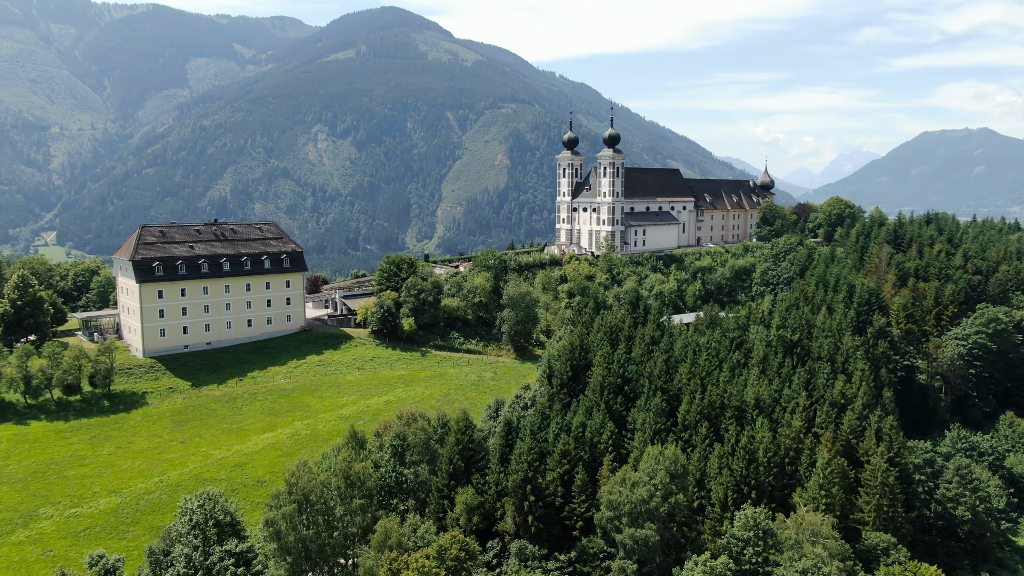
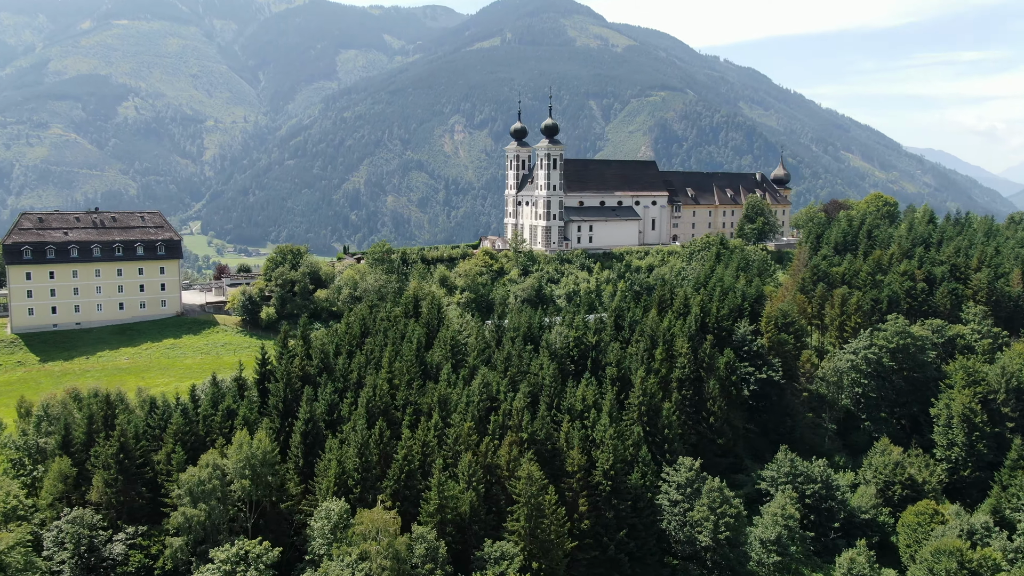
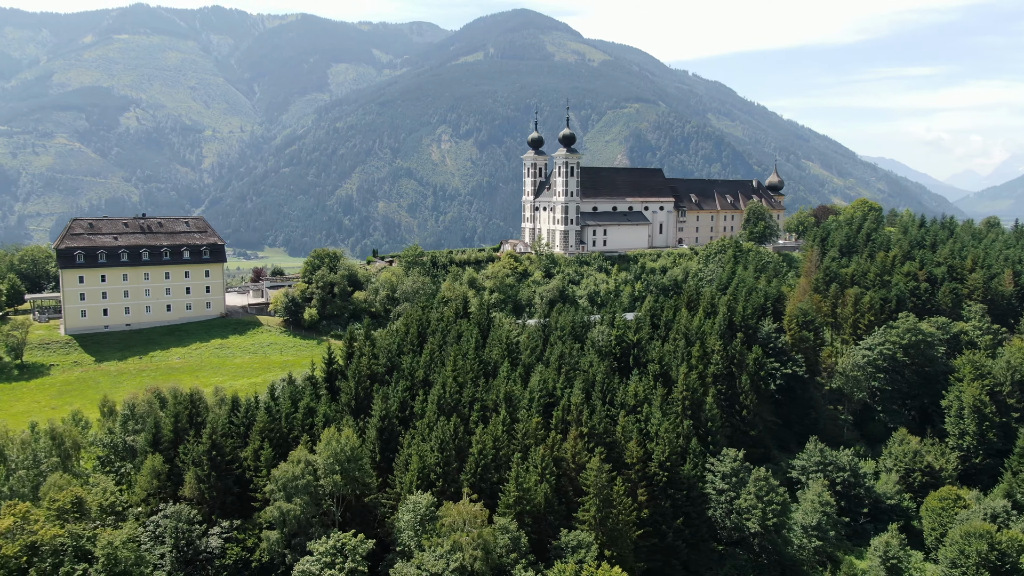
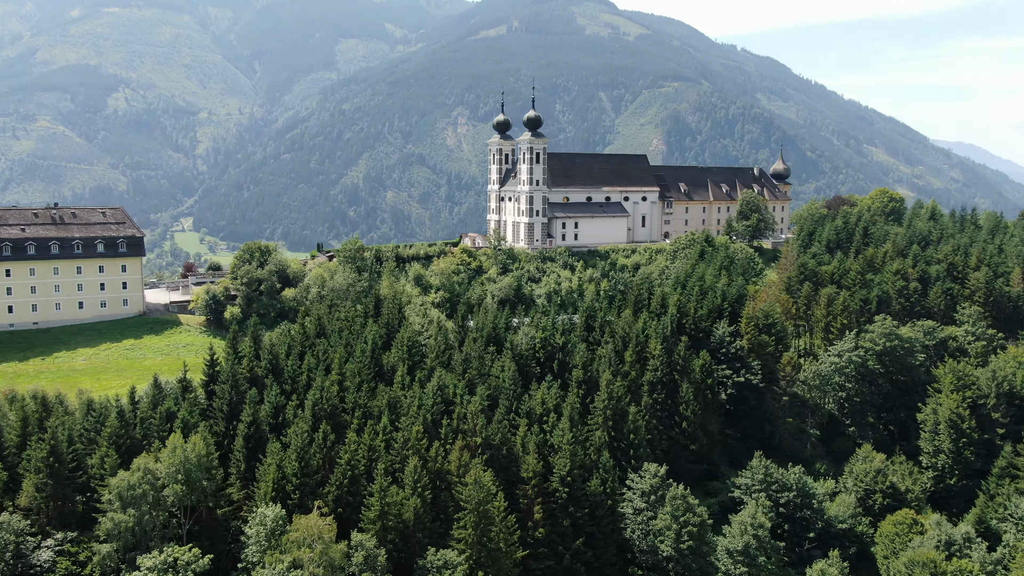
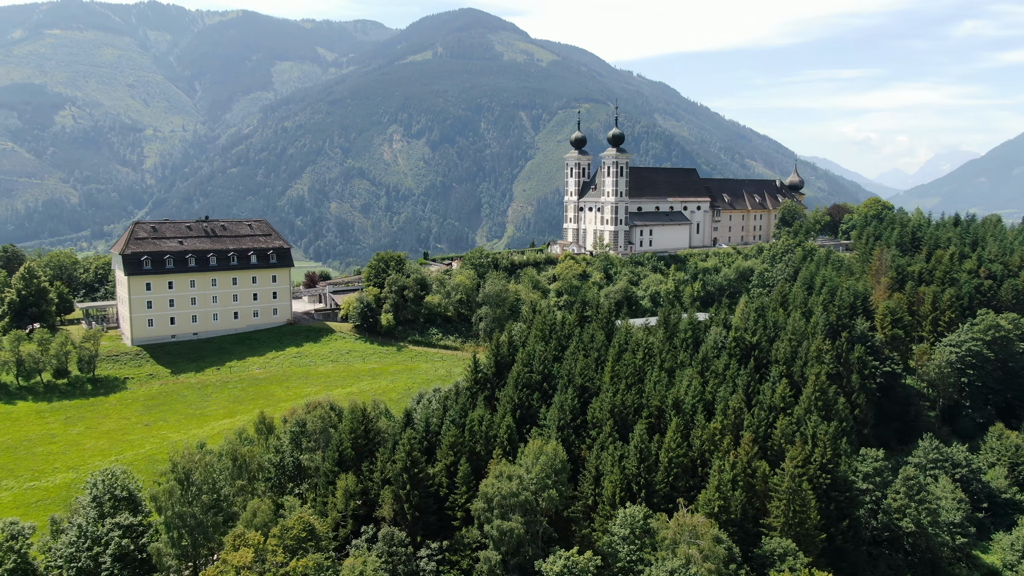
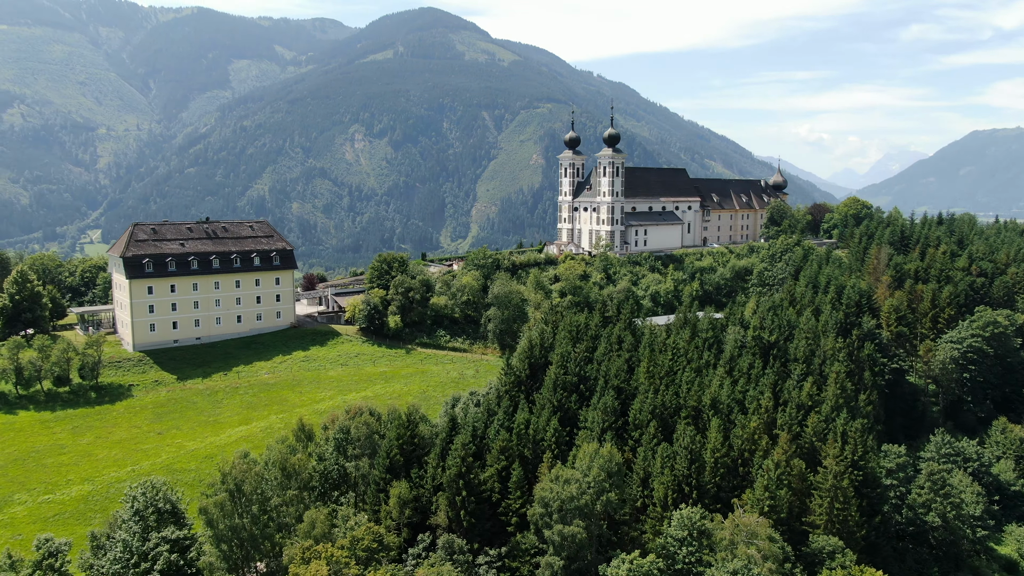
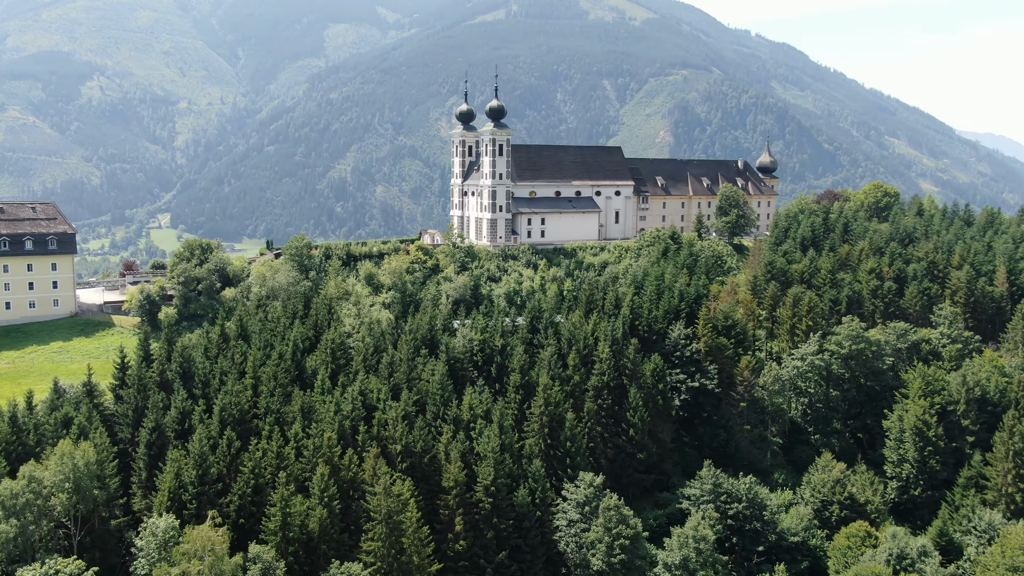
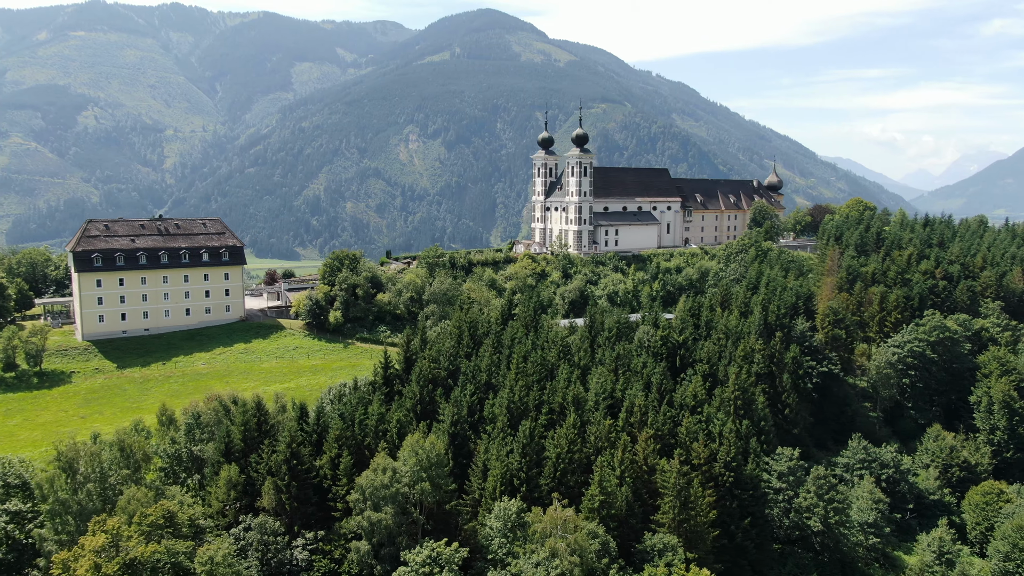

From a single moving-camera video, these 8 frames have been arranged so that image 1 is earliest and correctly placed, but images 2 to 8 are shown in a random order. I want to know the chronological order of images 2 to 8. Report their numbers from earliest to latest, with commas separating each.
6, 5, 8, 3, 2, 4, 7
